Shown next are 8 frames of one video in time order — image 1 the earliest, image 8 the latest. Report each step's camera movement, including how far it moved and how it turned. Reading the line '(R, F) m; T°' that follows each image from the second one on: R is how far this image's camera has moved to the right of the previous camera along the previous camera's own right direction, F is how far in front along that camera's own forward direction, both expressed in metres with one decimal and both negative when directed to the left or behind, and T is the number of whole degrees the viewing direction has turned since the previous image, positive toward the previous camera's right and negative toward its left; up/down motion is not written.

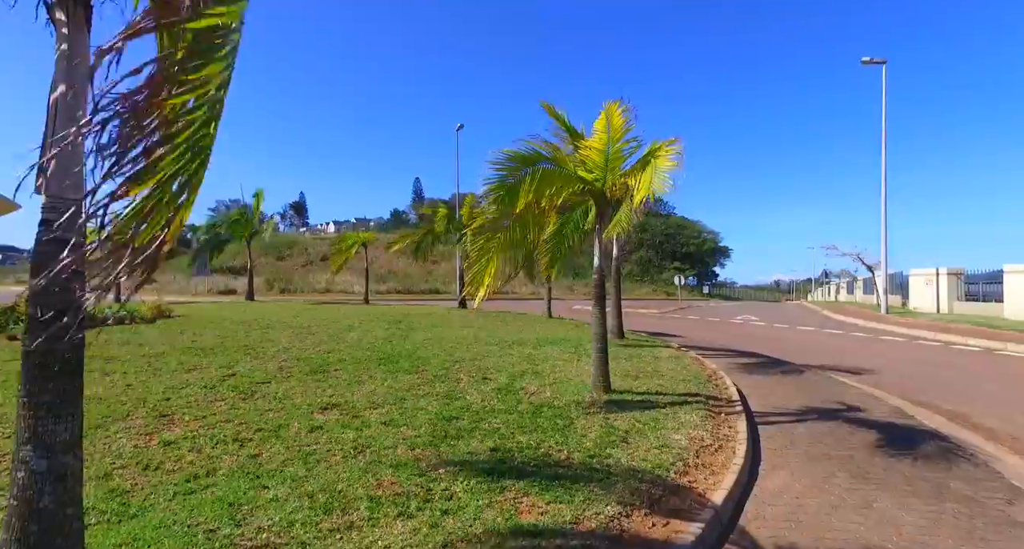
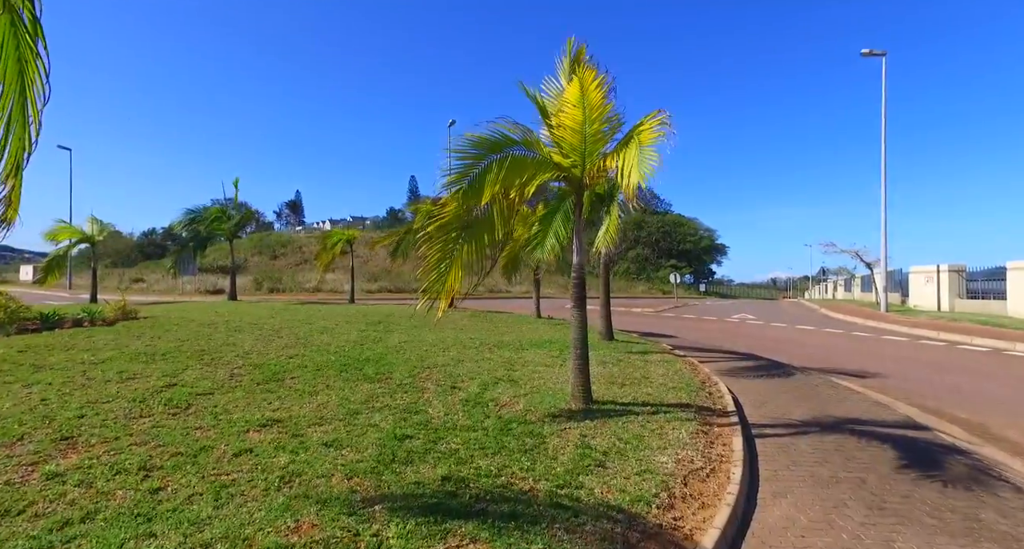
(+0.3, +0.7) m; 0°
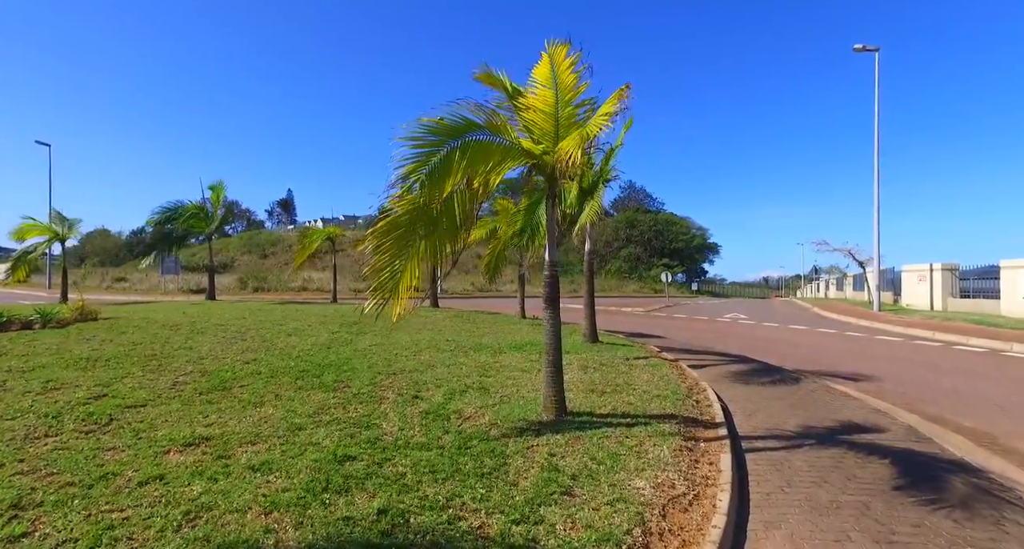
(+0.3, +0.6) m; +1°
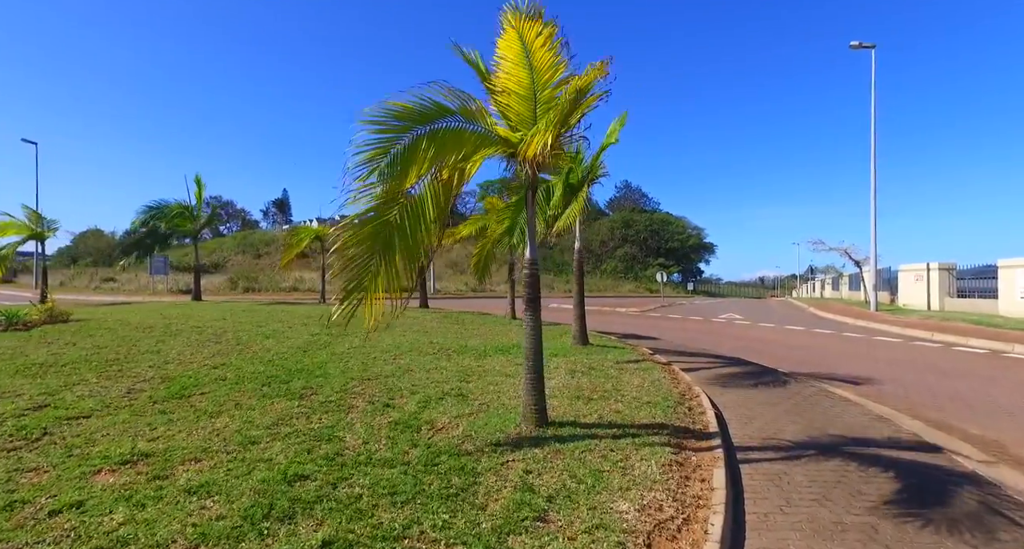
(+0.2, +0.4) m; 0°
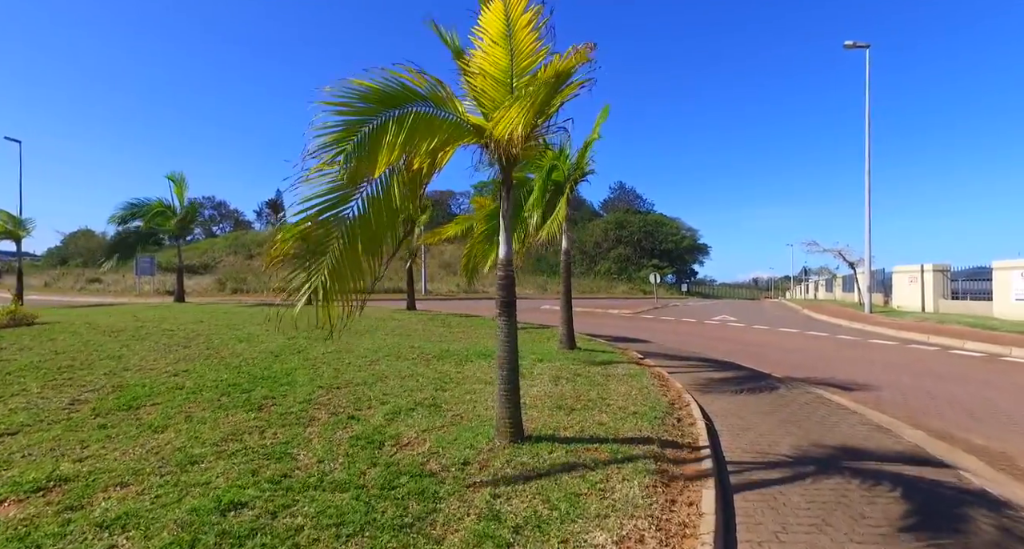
(+0.2, +0.4) m; +1°
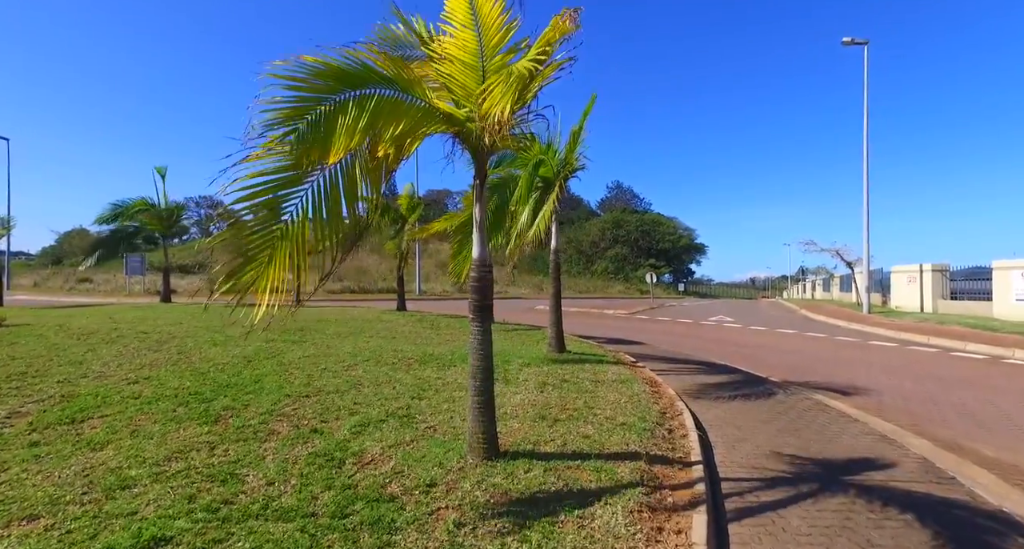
(+0.2, +0.4) m; 0°
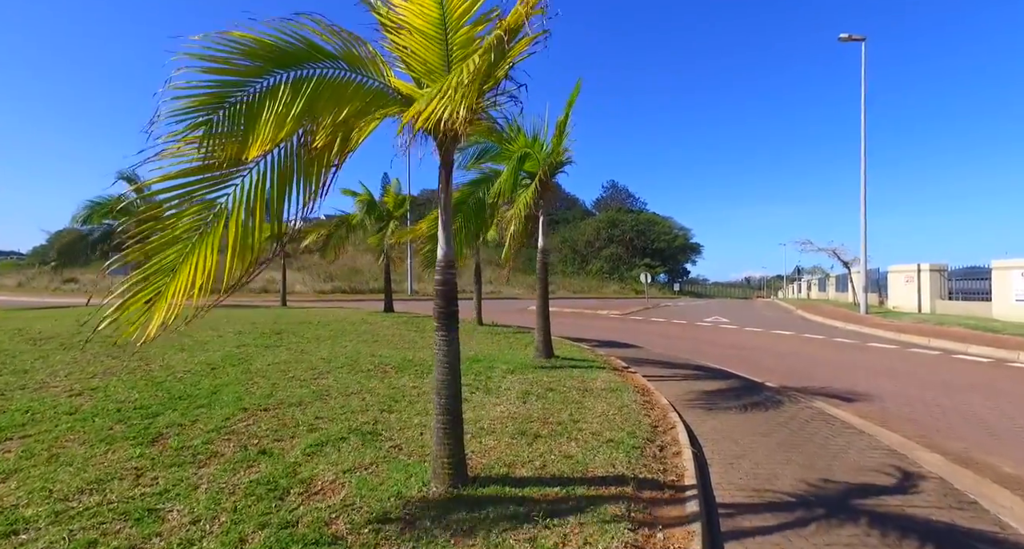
(+0.2, +0.5) m; 0°
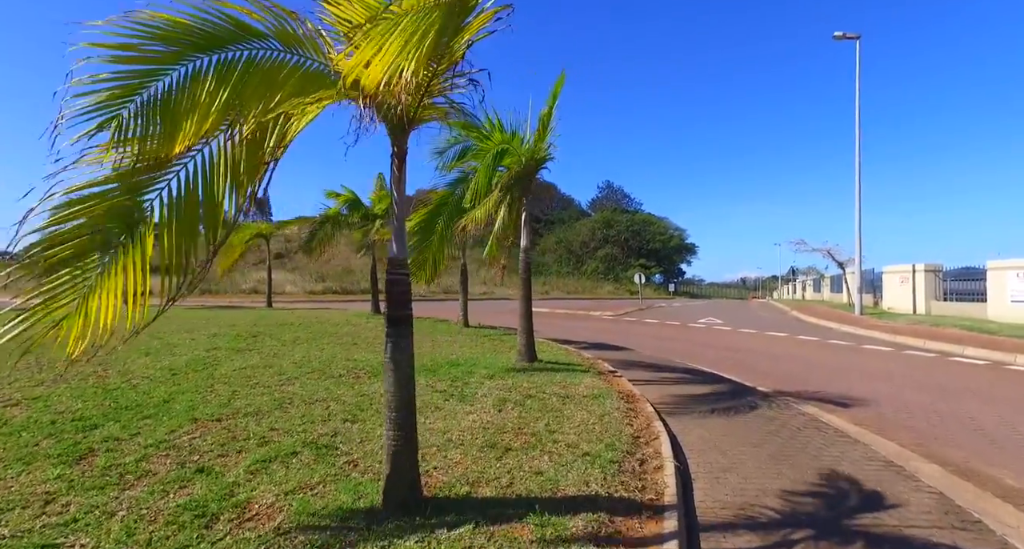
(+0.2, +0.4) m; 0°
